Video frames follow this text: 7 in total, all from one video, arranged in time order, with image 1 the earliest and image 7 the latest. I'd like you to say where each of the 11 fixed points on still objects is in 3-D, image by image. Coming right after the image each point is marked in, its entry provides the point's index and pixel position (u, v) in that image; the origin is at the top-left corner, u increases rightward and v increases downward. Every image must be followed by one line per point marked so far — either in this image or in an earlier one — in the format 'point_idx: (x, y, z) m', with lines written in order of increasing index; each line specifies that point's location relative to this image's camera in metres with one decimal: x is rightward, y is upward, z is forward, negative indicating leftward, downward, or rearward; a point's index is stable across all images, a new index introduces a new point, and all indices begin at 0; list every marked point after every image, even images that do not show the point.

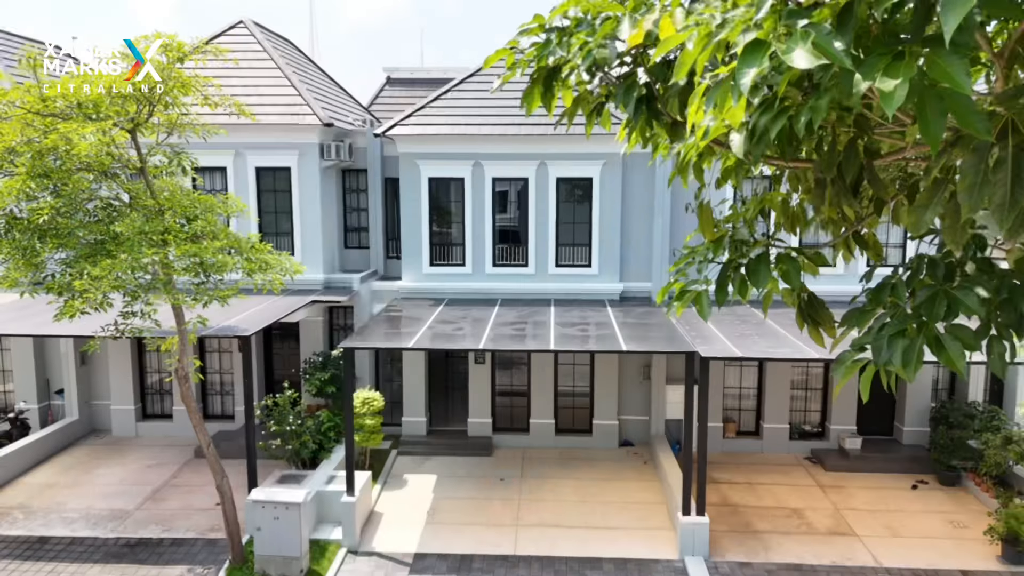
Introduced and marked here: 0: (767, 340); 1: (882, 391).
0: (+4.3, -0.9, +11.5) m
1: (+8.7, -2.4, +16.1) m
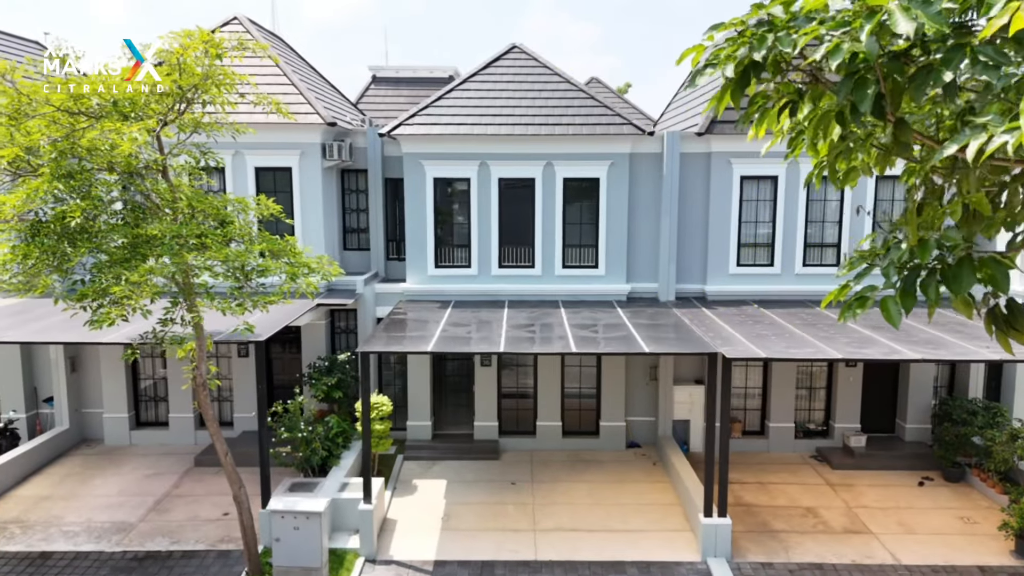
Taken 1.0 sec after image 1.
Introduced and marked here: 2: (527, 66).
0: (+4.7, -0.9, +11.5) m
1: (+8.9, -2.4, +16.3) m
2: (+0.3, +5.3, +16.2) m
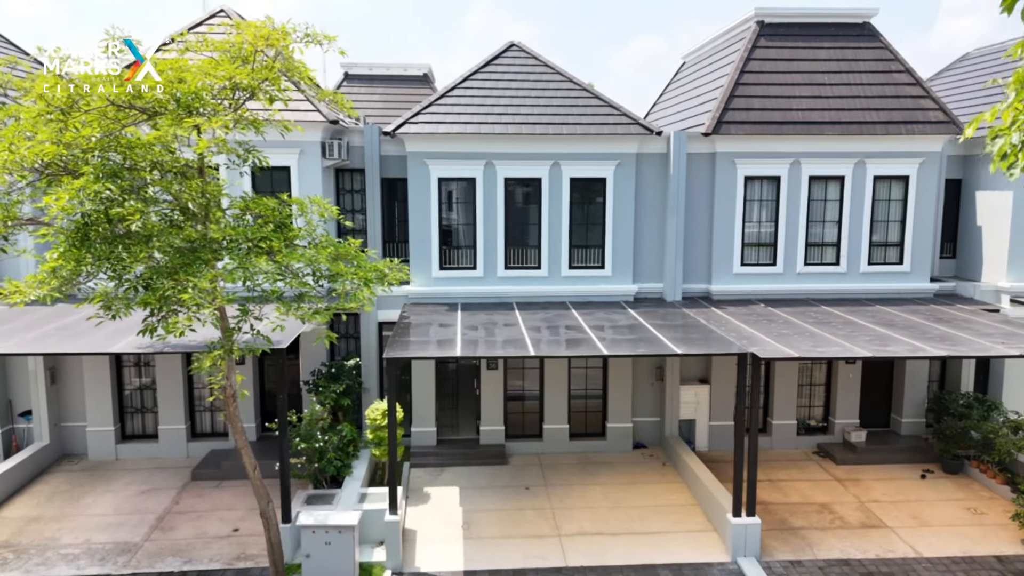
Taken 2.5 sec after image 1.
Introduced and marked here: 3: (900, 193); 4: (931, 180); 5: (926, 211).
0: (+5.1, -0.9, +11.6) m
1: (+8.9, -2.4, +16.6) m
2: (+0.4, +5.3, +16.0) m
3: (+8.9, +2.2, +15.5) m
4: (+9.5, +2.5, +15.4) m
5: (+9.4, +1.8, +15.5) m
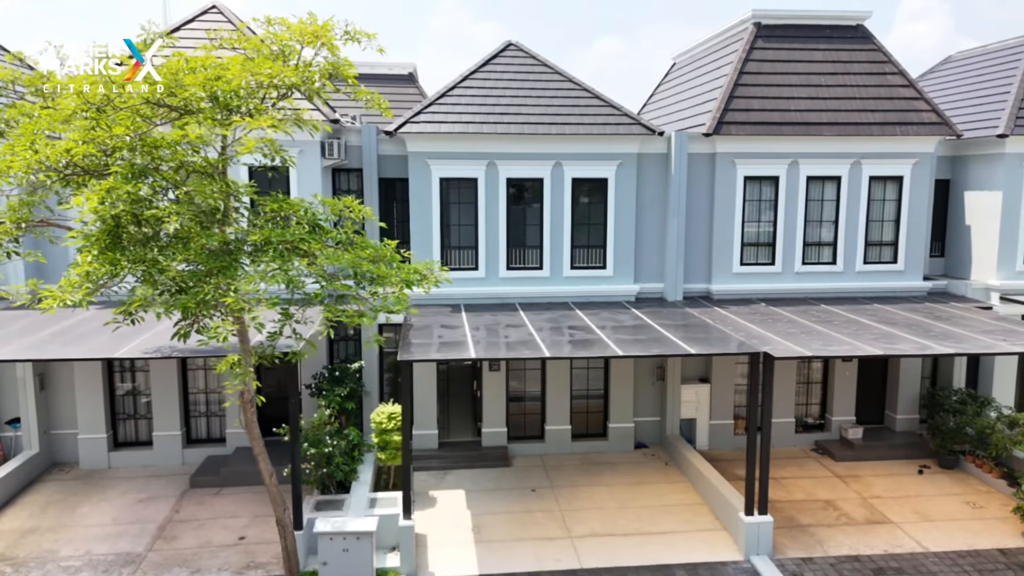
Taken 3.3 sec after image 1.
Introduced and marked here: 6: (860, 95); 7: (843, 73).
0: (+5.2, -0.9, +11.7) m
1: (+8.9, -2.3, +16.9) m
2: (+0.3, +5.3, +15.9) m
3: (+8.9, +2.2, +15.8) m
4: (+9.5, +2.5, +15.7) m
5: (+9.5, +1.8, +15.8) m
6: (+8.1, +4.5, +15.8) m
7: (+7.8, +5.1, +16.0) m
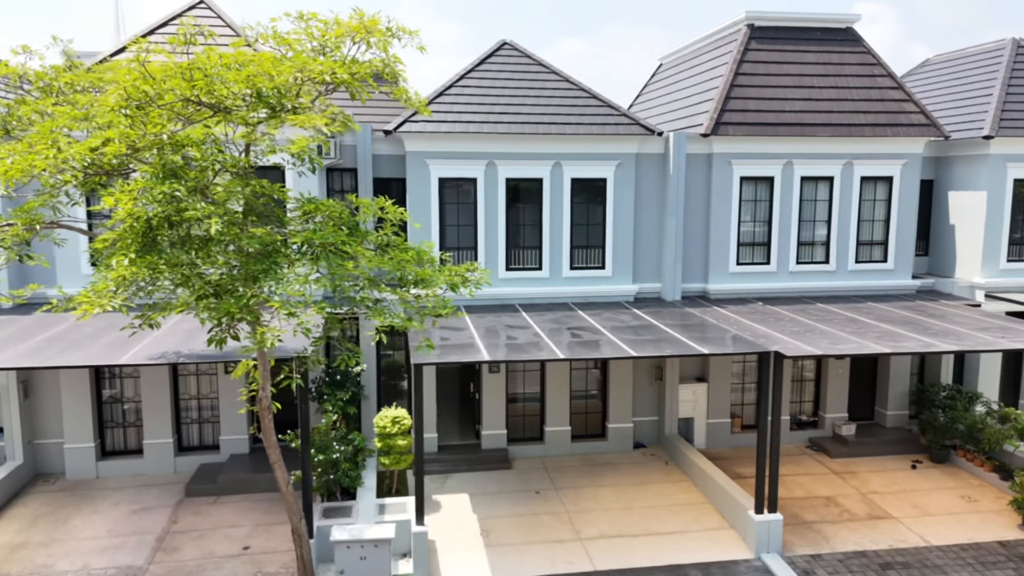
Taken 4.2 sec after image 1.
0: (+5.4, -0.8, +11.8) m
1: (+8.9, -2.3, +17.1) m
2: (+0.2, +5.2, +15.8) m
3: (+8.8, +2.2, +16.1) m
4: (+9.5, +2.5, +16.0) m
5: (+9.4, +1.9, +16.1) m
6: (+8.0, +4.5, +16.0) m
7: (+7.7, +5.1, +16.3) m
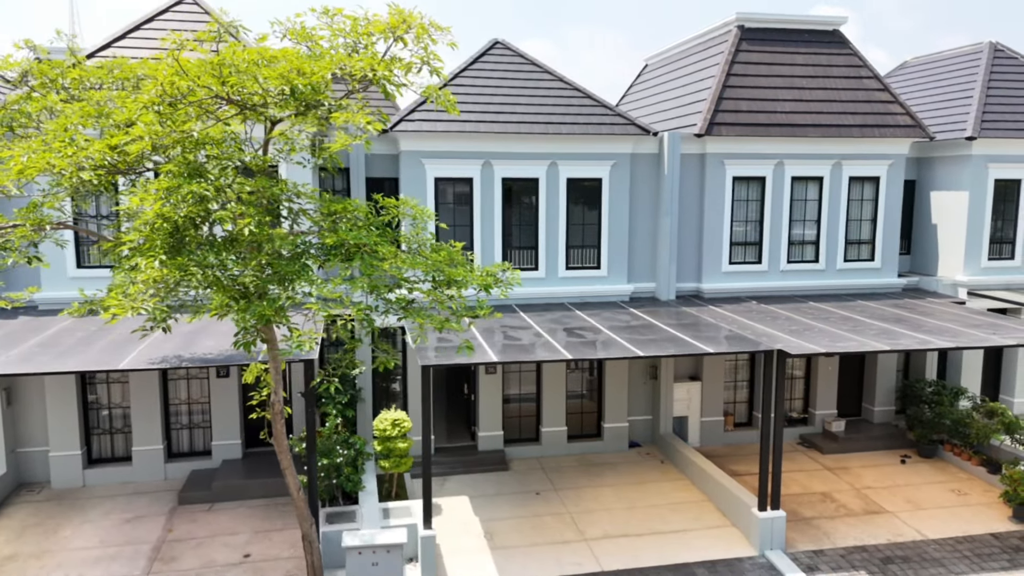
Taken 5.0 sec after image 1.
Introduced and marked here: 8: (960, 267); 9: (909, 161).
0: (+5.4, -0.8, +11.9) m
1: (+8.7, -2.2, +17.4) m
2: (+0.1, +5.2, +15.8) m
3: (+8.7, +2.3, +16.3) m
4: (+9.3, +2.6, +16.3) m
5: (+9.2, +1.9, +16.4) m
6: (+7.8, +4.5, +16.2) m
7: (+7.5, +5.1, +16.5) m
8: (+11.4, +0.5, +17.2) m
9: (+10.8, +3.5, +18.5) m
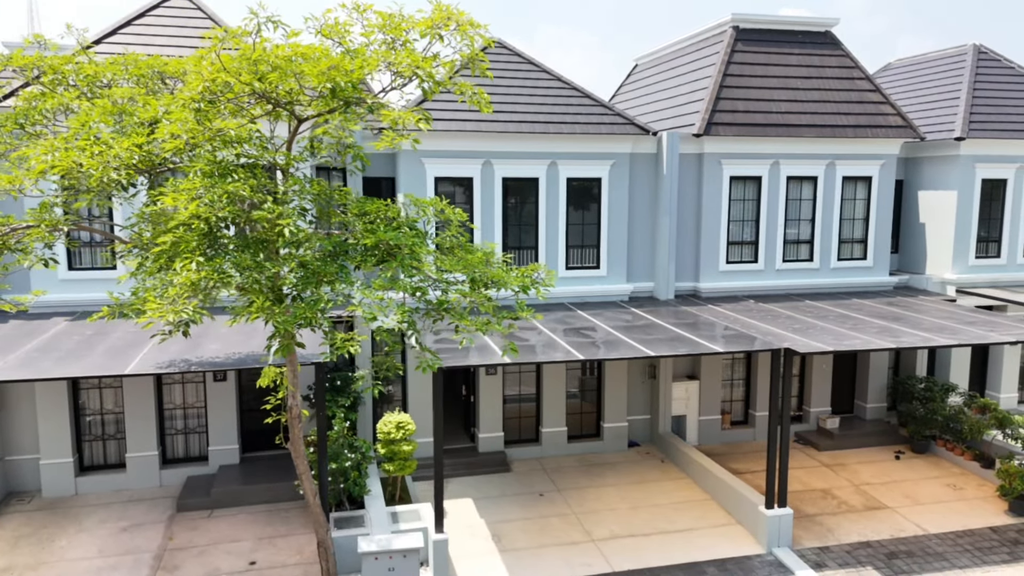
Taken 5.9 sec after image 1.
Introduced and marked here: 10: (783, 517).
0: (+5.5, -0.8, +12.0) m
1: (+8.6, -2.2, +17.6) m
2: (0.0, +5.2, +15.7) m
3: (+8.6, +2.3, +16.6) m
4: (+9.2, +2.6, +16.5) m
5: (+9.2, +1.9, +16.6) m
6: (+7.8, +4.6, +16.4) m
7: (+7.5, +5.2, +16.7) m
8: (+11.3, +0.6, +17.5) m
9: (+10.7, +3.5, +18.8) m
10: (+4.5, -3.8, +11.2) m
